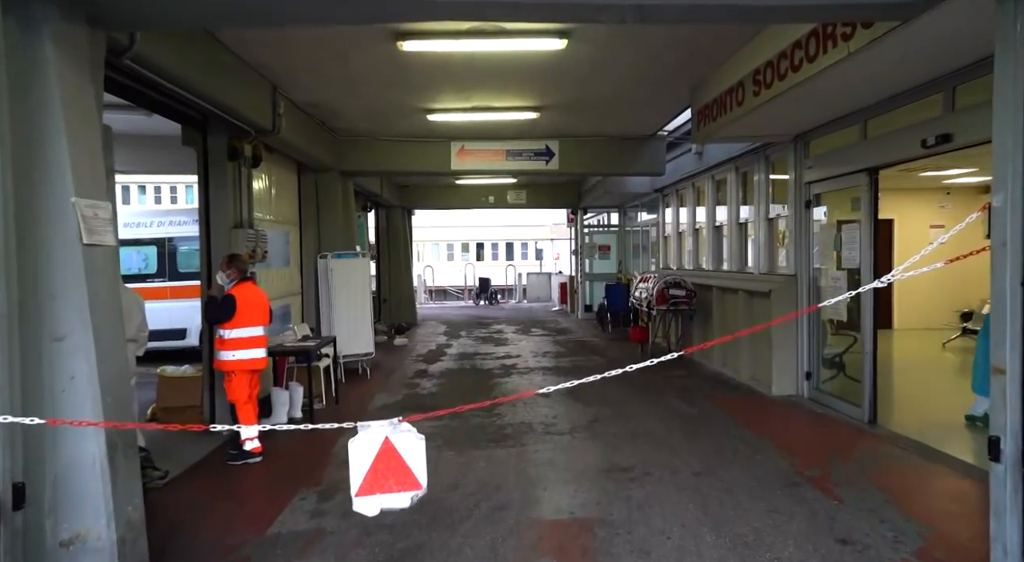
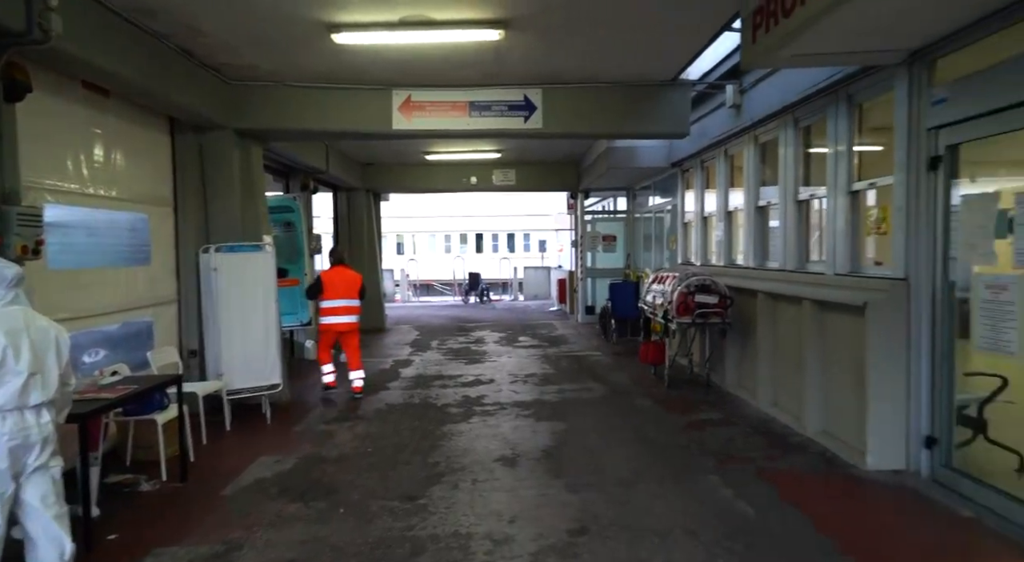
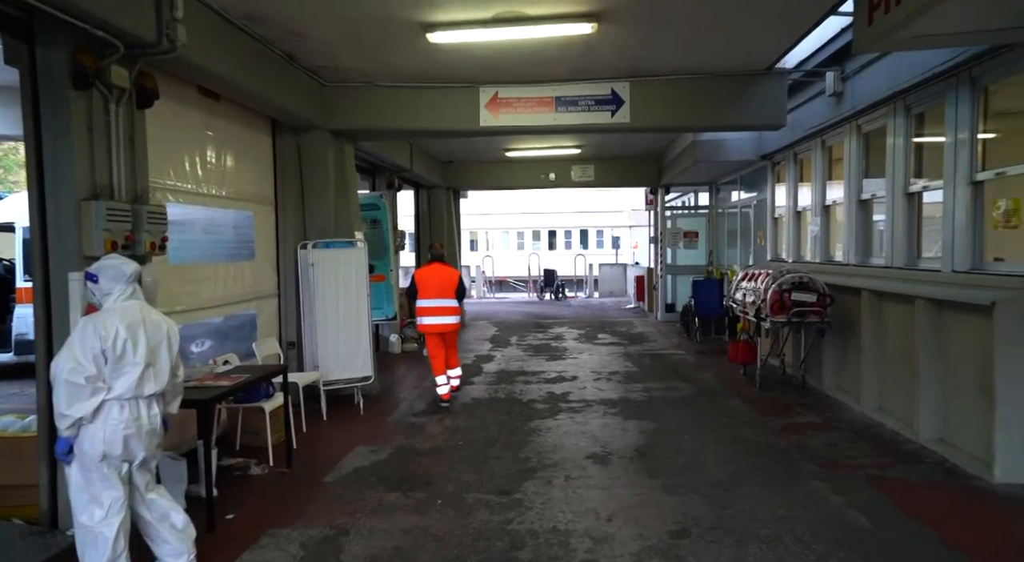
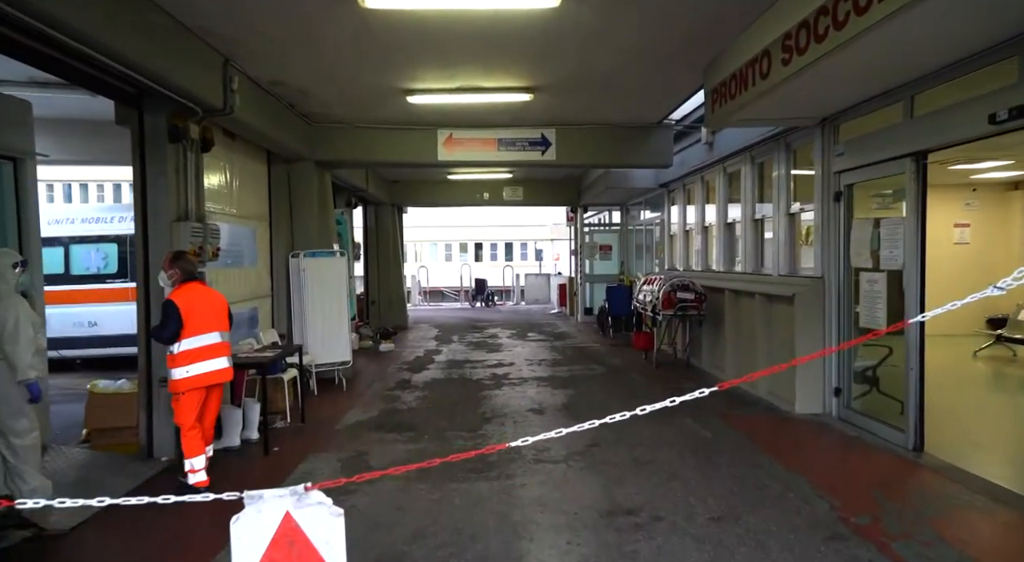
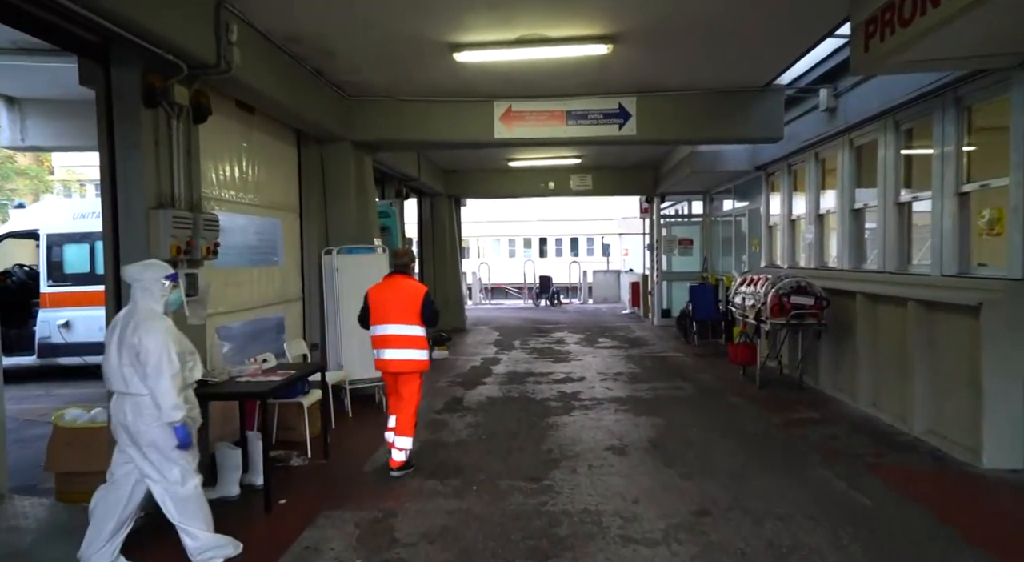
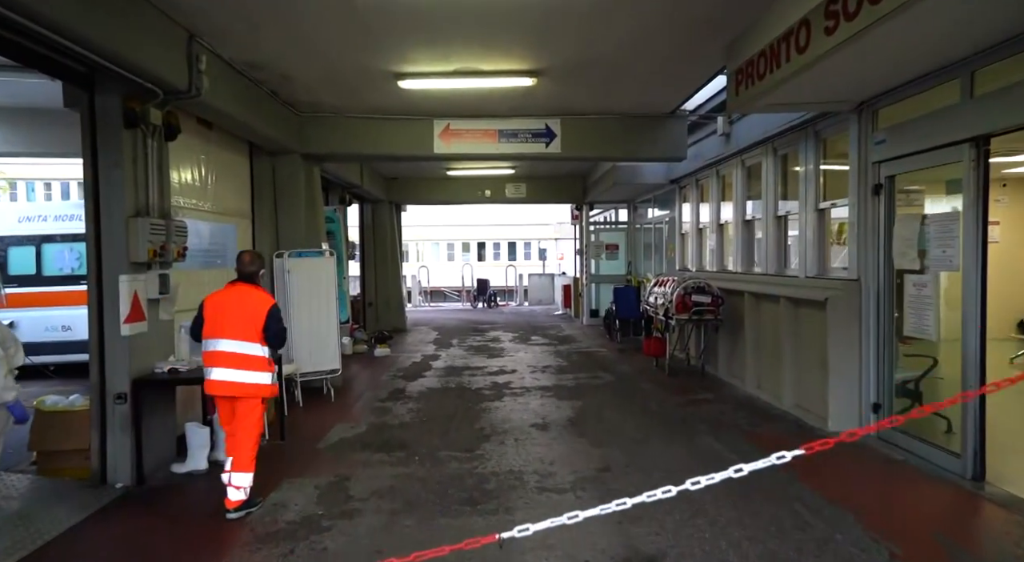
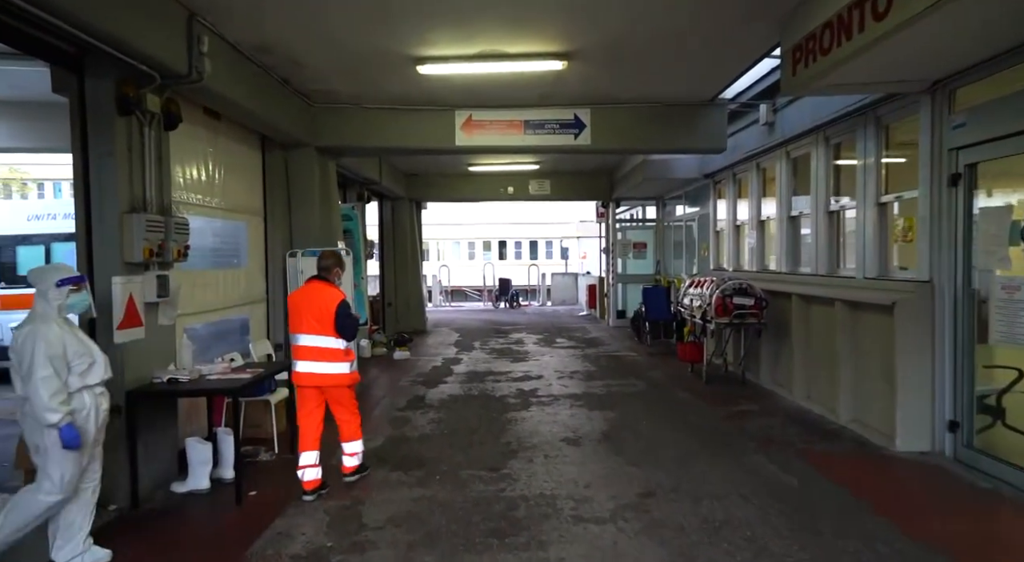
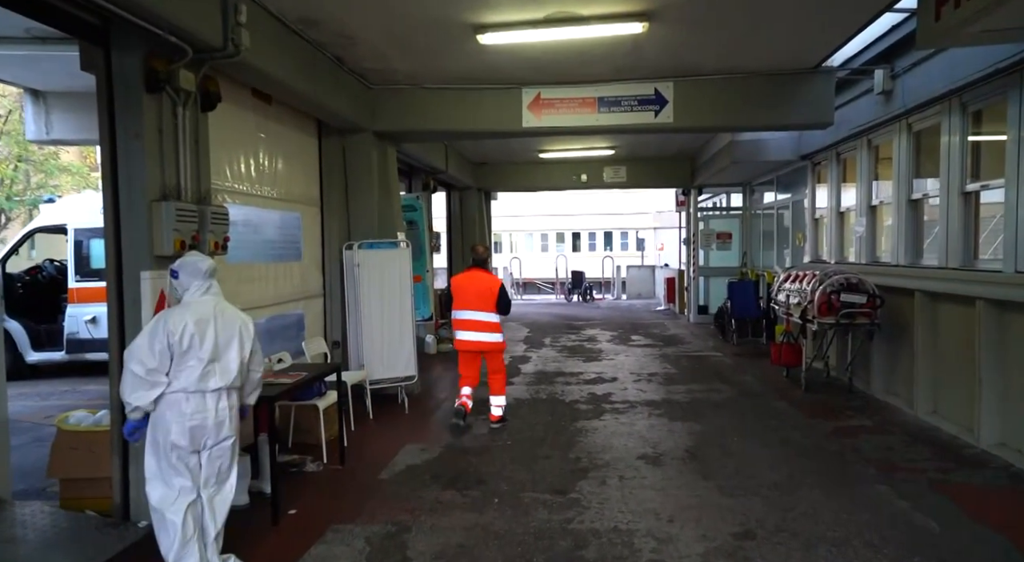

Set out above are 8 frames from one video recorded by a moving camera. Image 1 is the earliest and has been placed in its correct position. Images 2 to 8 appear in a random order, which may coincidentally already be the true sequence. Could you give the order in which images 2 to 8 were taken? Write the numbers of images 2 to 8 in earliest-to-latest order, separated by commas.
4, 6, 7, 5, 8, 3, 2
